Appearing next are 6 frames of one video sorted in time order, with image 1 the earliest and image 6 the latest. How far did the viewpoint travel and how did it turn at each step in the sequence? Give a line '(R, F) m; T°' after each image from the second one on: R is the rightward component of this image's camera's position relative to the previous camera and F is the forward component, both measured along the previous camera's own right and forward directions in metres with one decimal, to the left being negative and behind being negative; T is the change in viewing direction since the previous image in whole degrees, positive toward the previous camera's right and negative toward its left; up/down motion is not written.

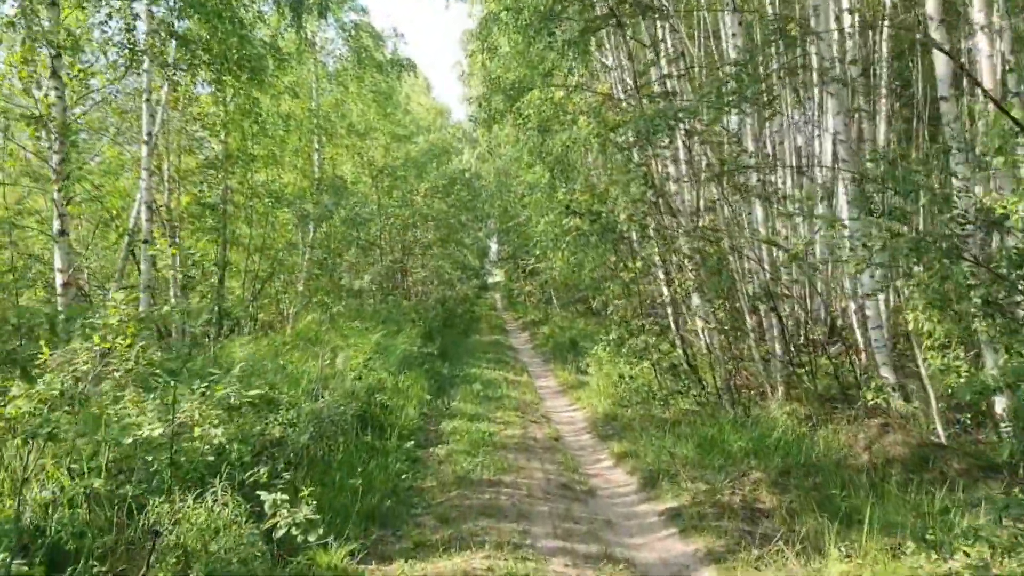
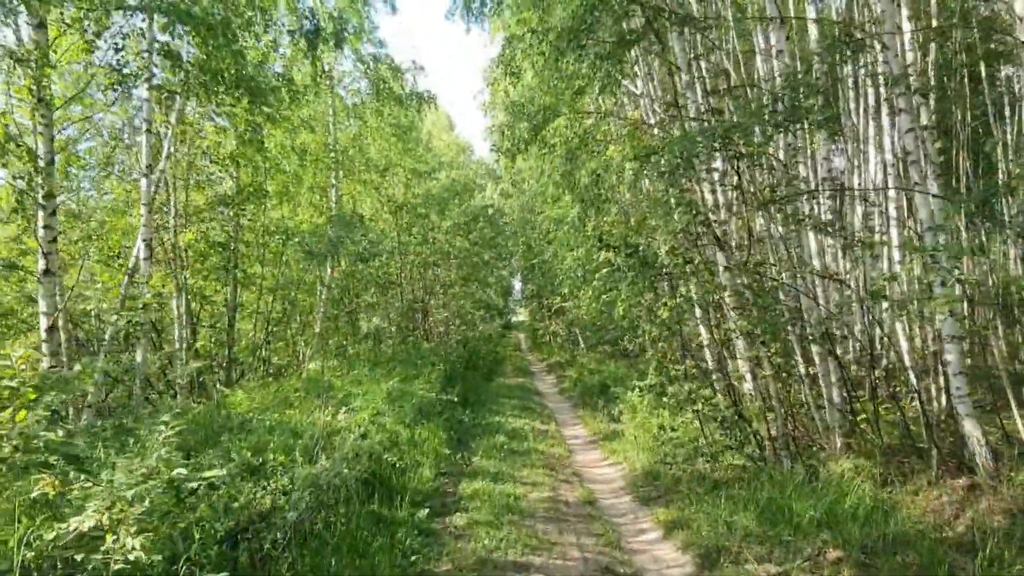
(0.0, +0.8) m; -2°
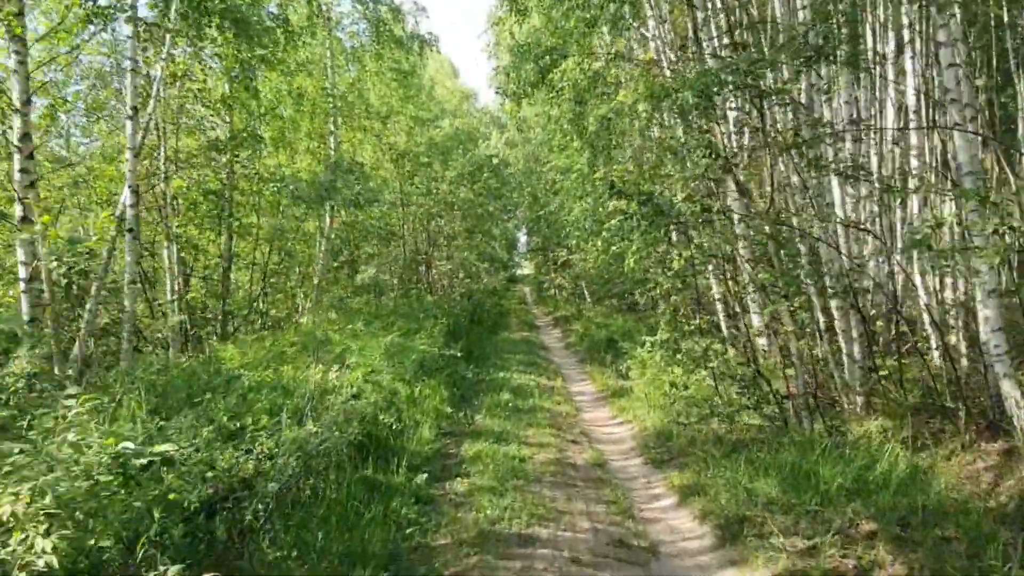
(0.0, +0.4) m; 0°
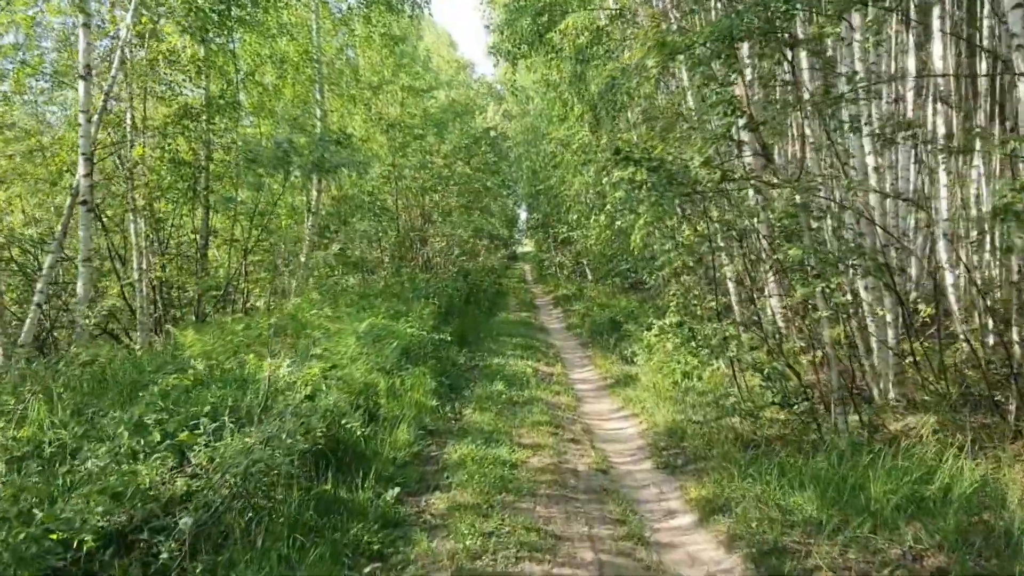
(+0.1, +0.8) m; 0°
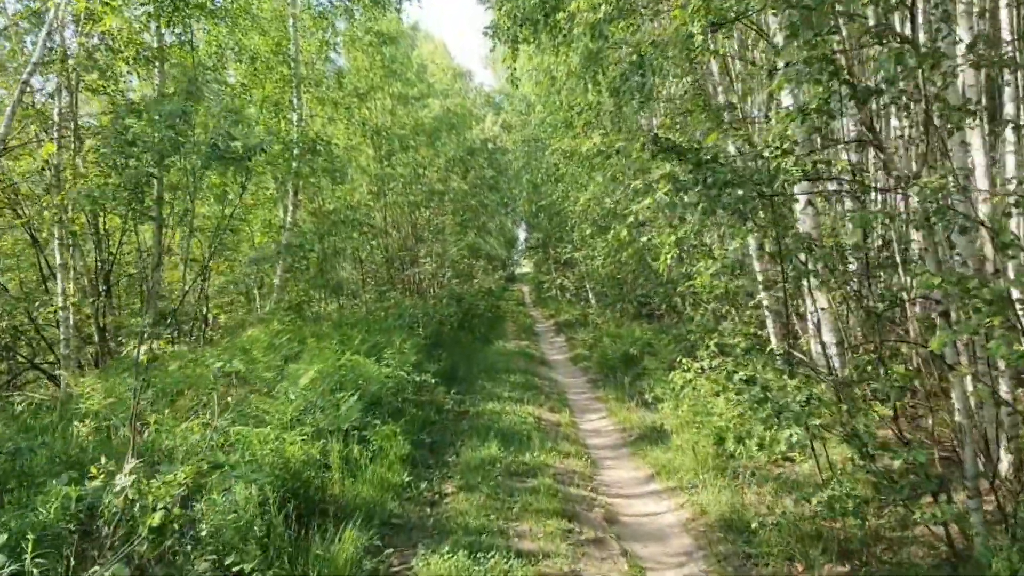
(0.0, +1.6) m; 0°
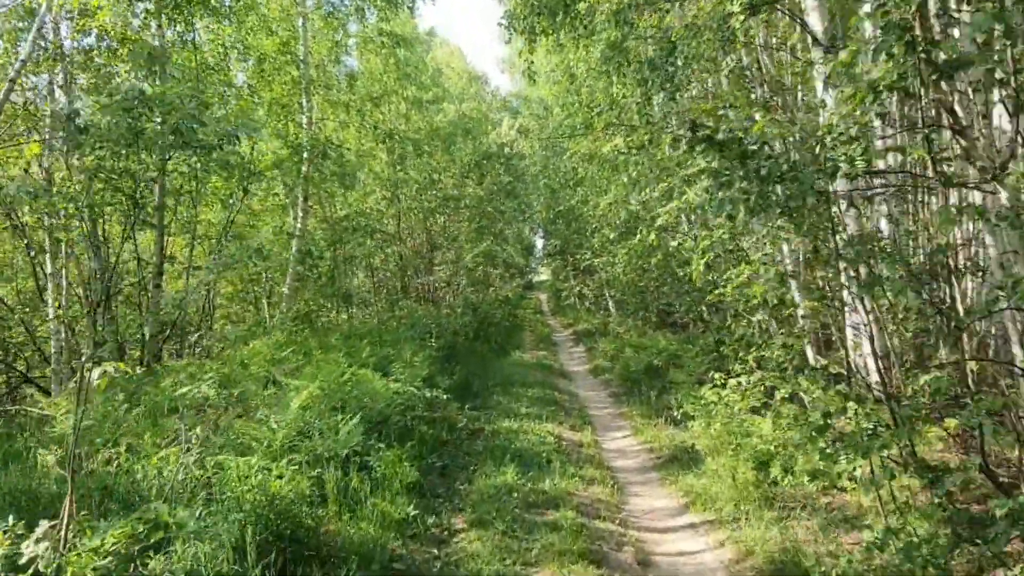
(0.0, +0.5) m; -1°
